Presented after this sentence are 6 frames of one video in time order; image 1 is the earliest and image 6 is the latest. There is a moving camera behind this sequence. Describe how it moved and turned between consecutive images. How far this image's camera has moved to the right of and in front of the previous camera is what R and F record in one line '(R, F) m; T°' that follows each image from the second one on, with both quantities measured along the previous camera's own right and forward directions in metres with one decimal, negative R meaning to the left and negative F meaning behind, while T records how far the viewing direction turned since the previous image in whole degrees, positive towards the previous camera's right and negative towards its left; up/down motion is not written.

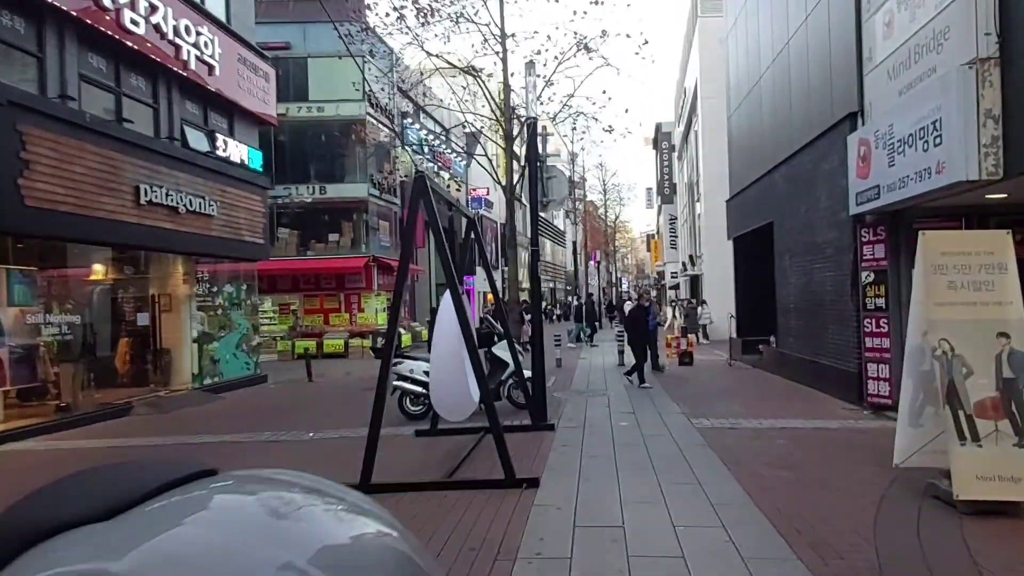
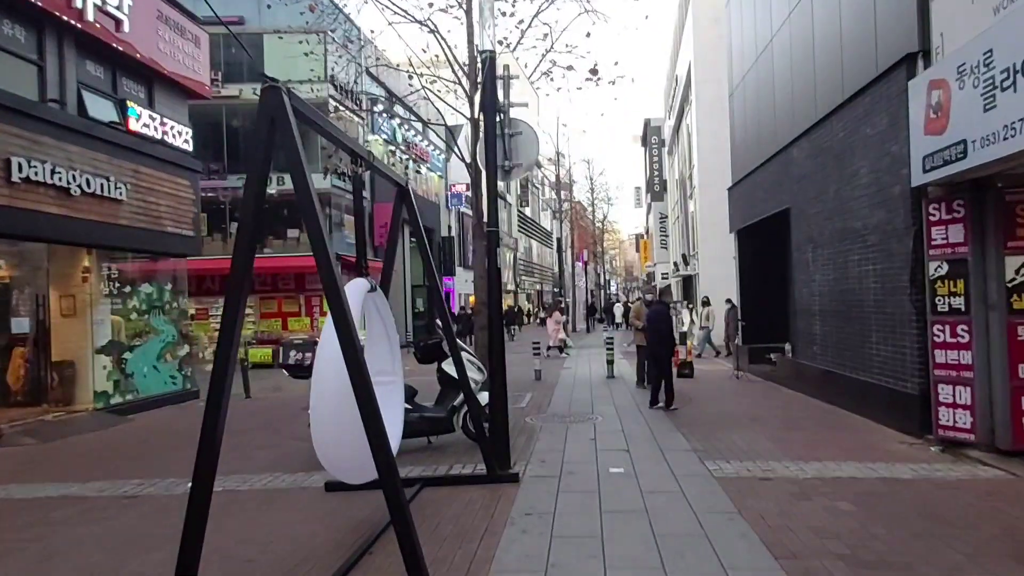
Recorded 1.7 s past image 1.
(+0.4, +2.7) m; +1°
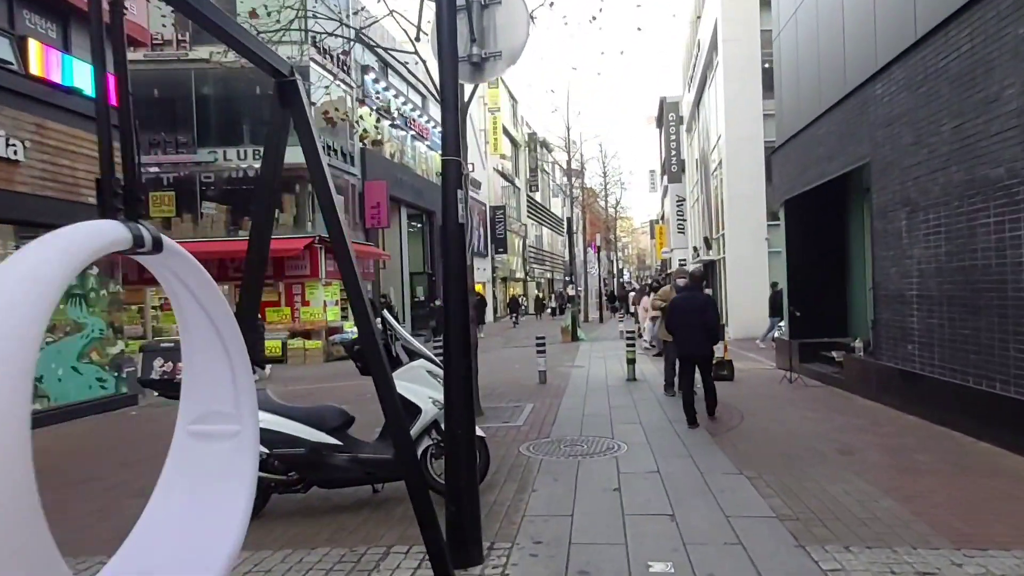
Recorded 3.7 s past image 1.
(+0.3, +3.0) m; -1°
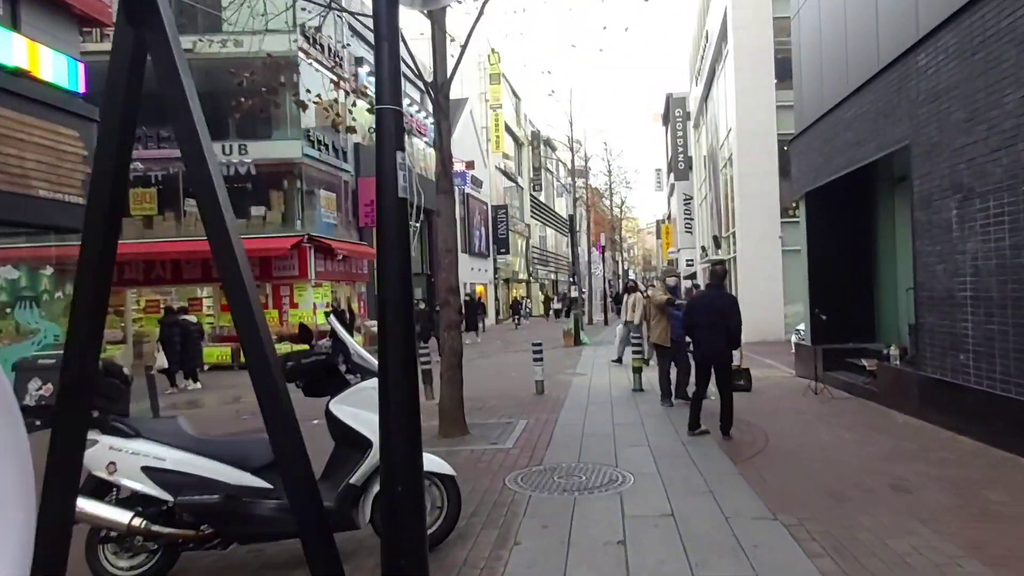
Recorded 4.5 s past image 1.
(+0.2, +1.2) m; 0°
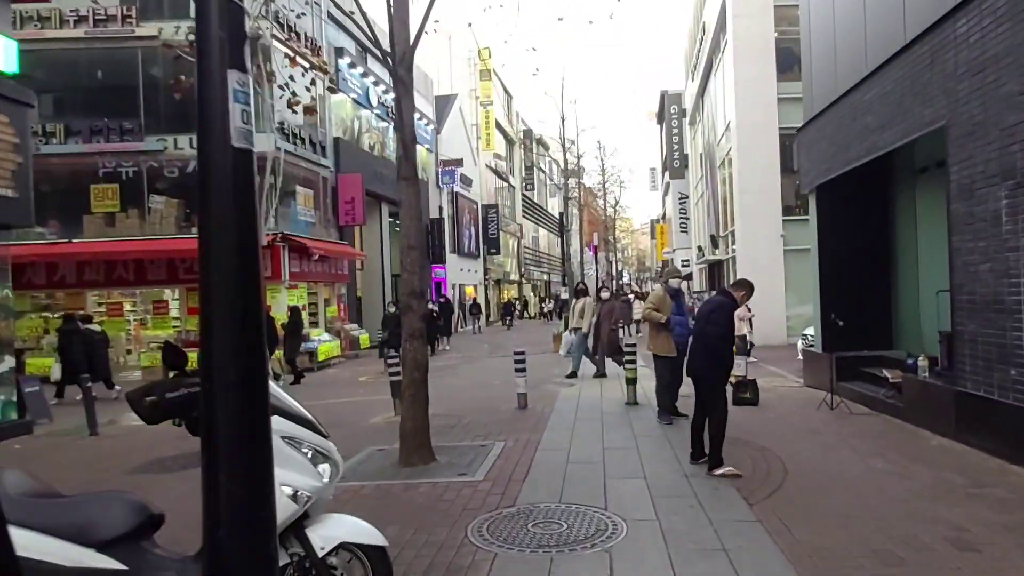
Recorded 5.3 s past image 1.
(+0.2, +1.3) m; +1°
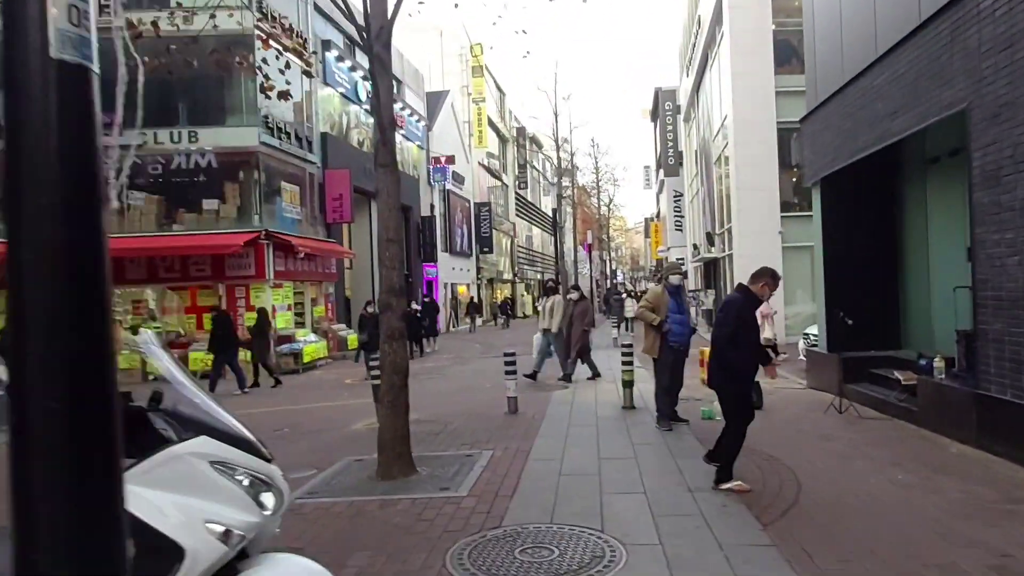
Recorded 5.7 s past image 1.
(+0.1, +0.6) m; +1°
